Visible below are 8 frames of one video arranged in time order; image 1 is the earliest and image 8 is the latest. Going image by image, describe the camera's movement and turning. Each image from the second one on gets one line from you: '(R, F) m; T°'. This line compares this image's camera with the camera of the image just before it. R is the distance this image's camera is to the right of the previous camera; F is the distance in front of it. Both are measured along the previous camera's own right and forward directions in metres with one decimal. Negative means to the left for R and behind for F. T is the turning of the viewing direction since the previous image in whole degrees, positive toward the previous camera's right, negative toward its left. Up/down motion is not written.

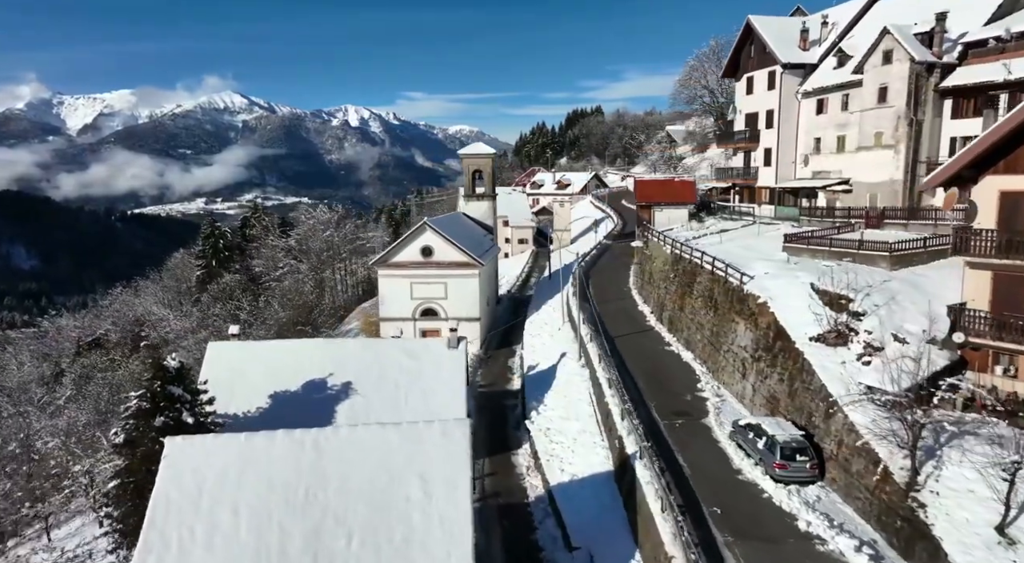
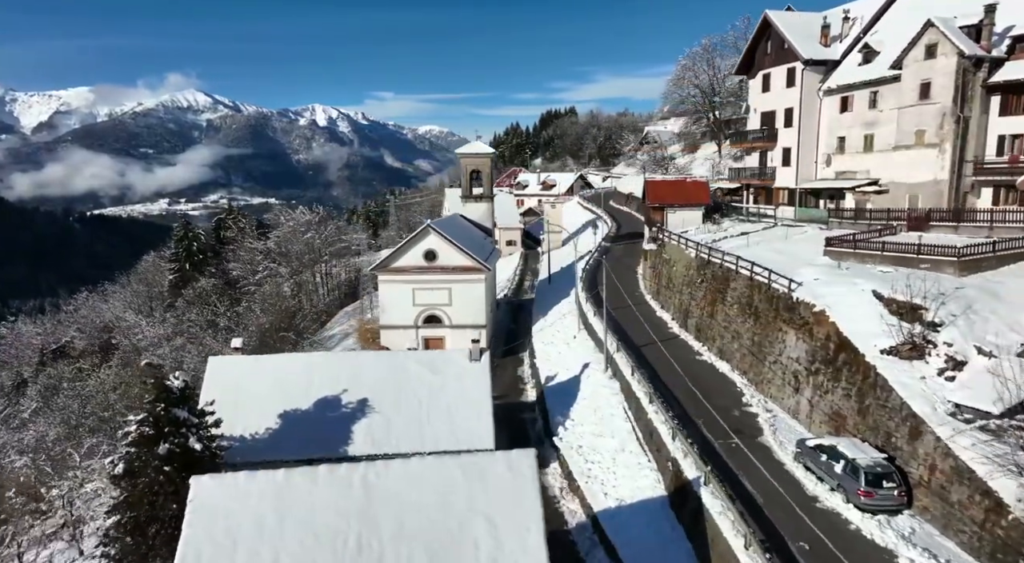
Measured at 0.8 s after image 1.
(-1.8, +1.6) m; +2°
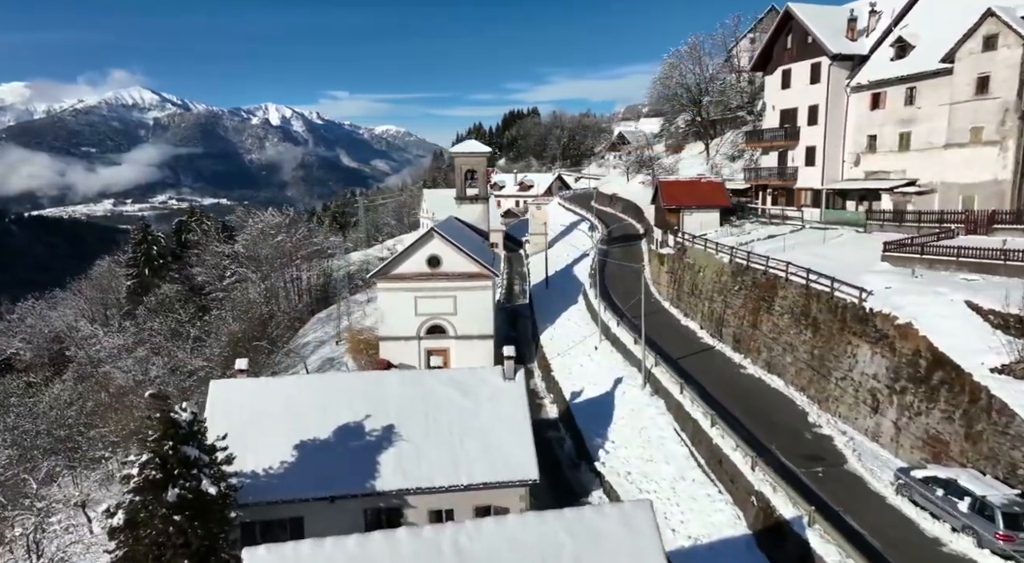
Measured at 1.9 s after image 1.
(-2.3, +2.1) m; +3°
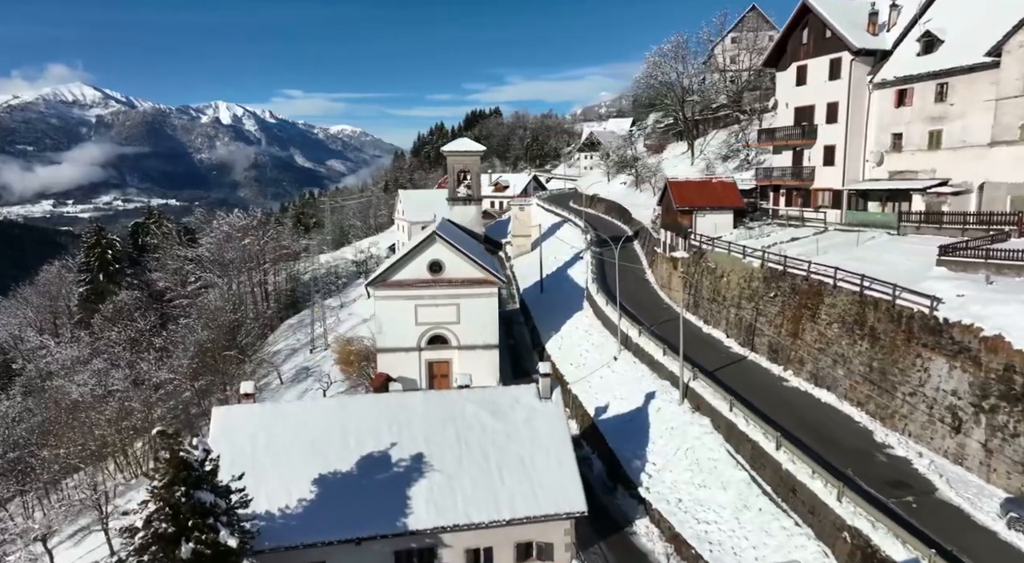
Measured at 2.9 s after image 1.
(-2.1, +1.9) m; +3°
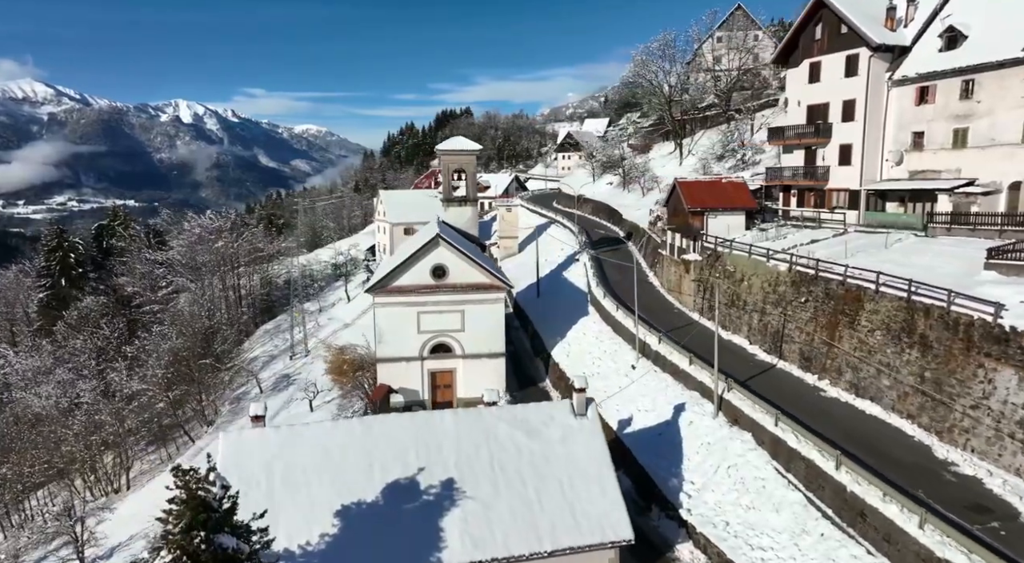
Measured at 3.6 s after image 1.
(-1.6, +1.5) m; +3°
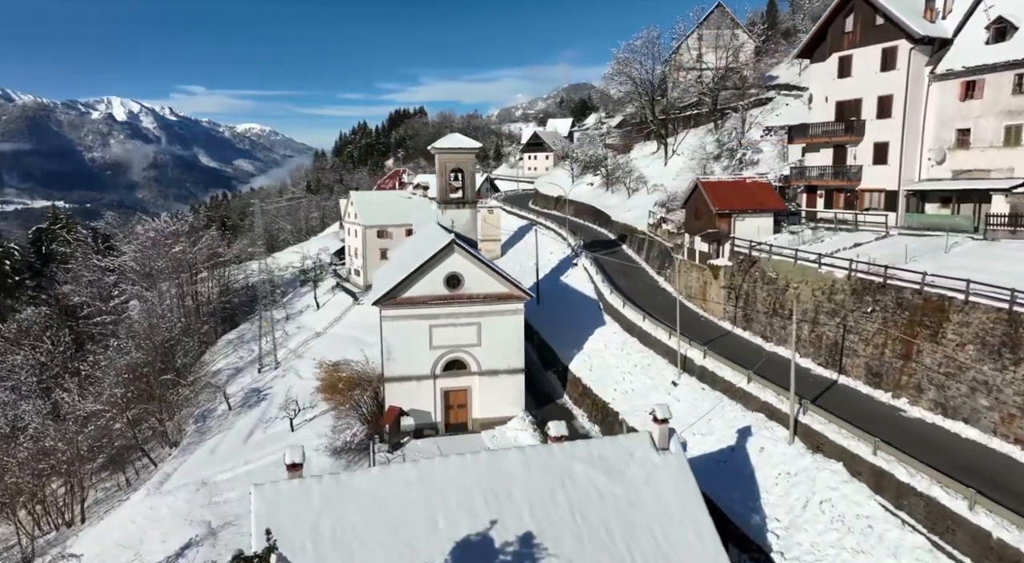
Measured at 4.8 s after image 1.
(-2.6, +2.5) m; +4°
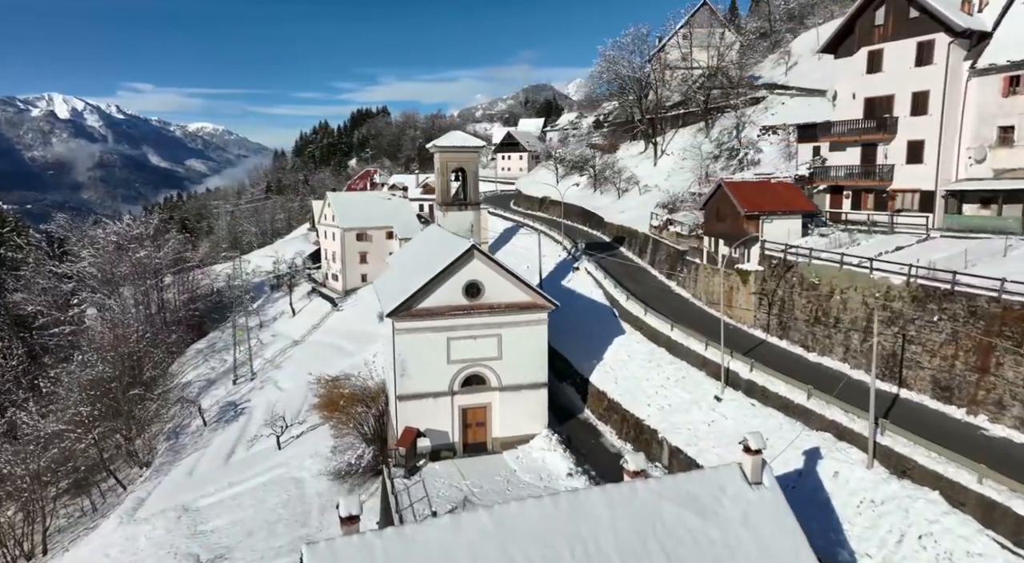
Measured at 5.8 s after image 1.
(-2.2, +2.0) m; +3°
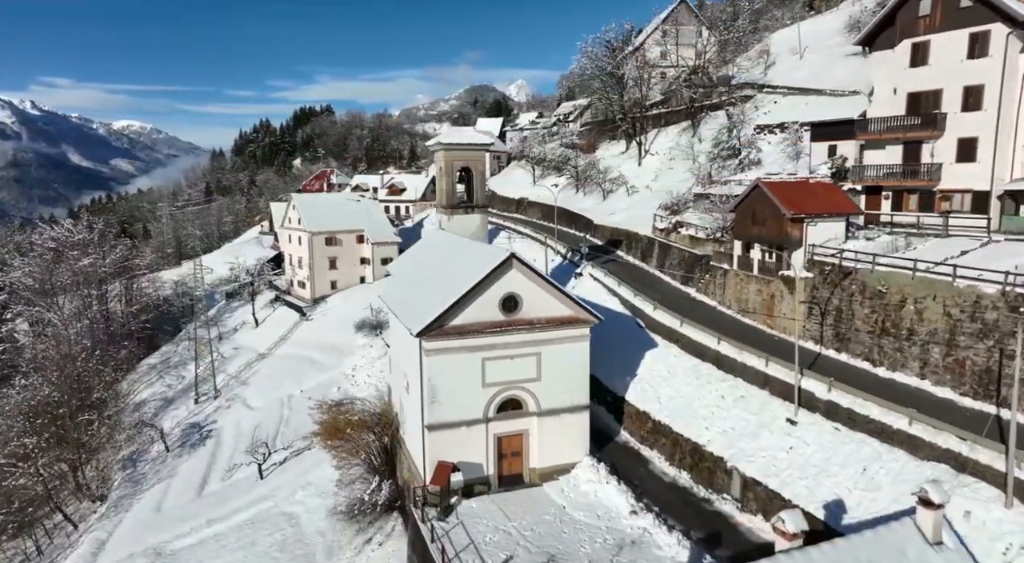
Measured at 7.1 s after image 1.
(-3.1, +2.7) m; +5°
